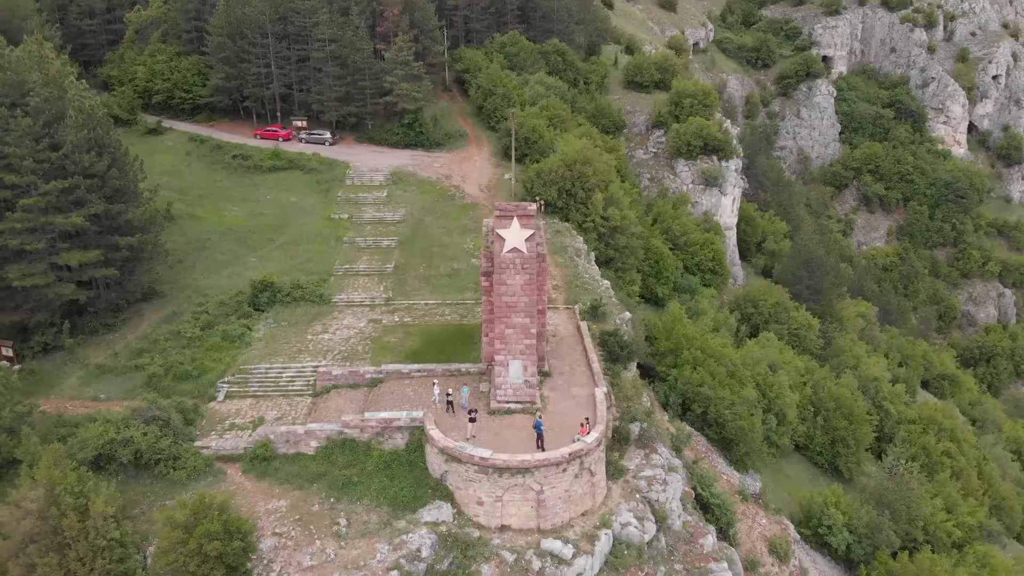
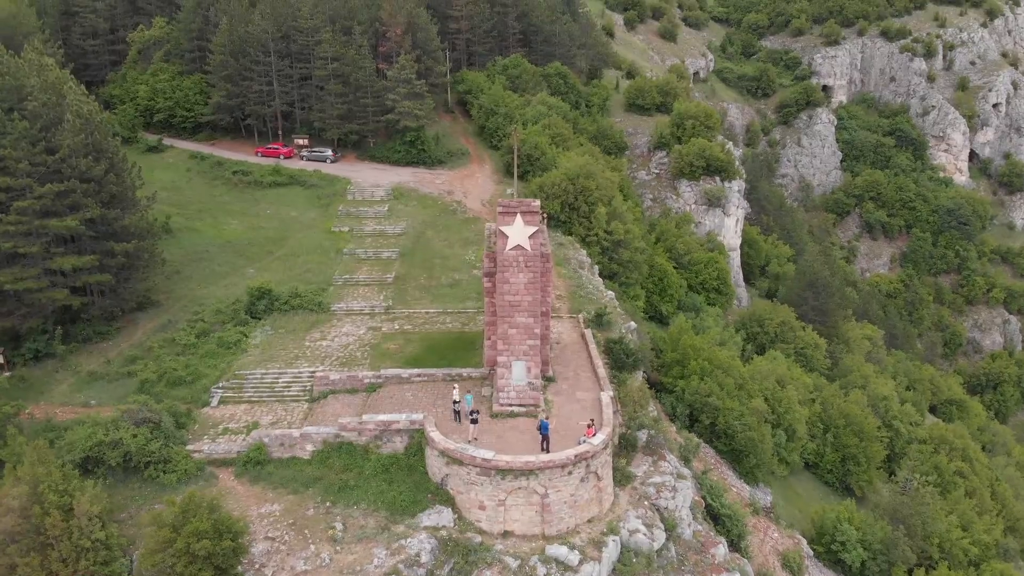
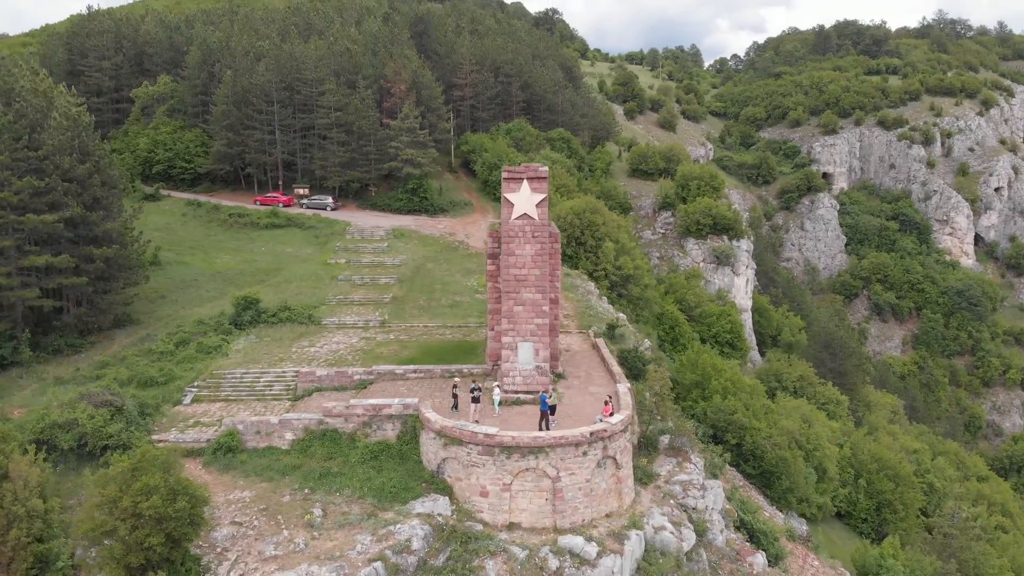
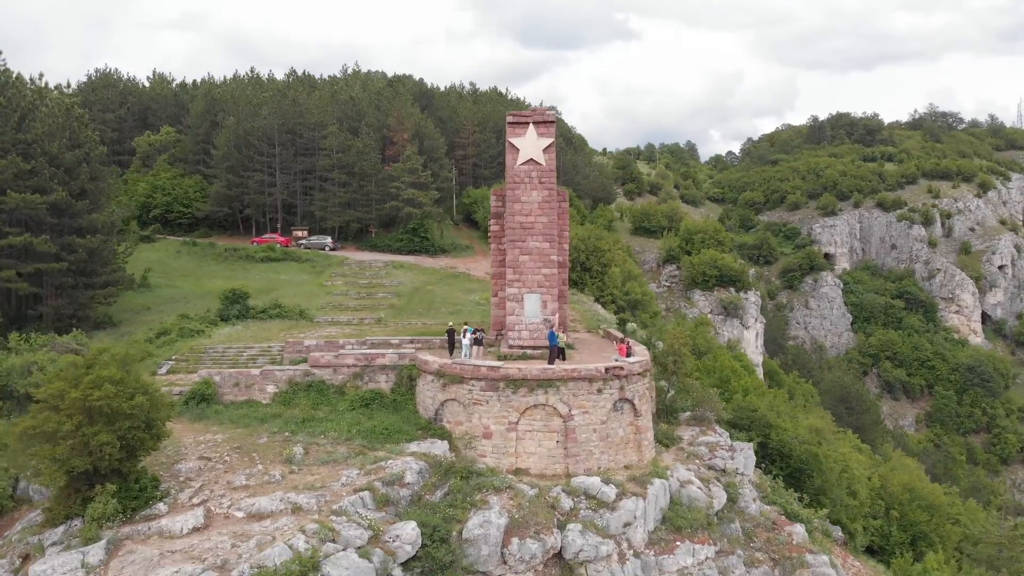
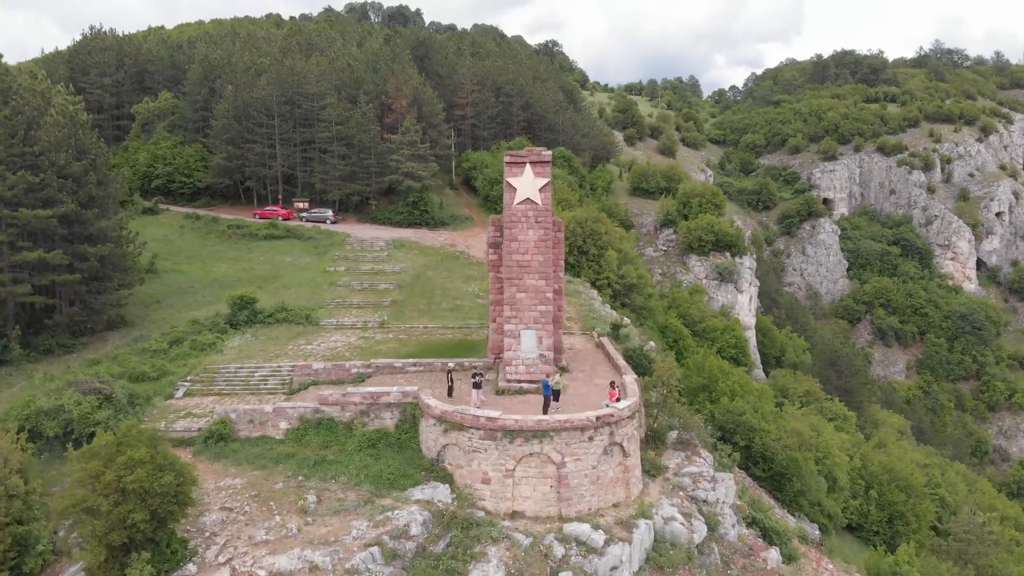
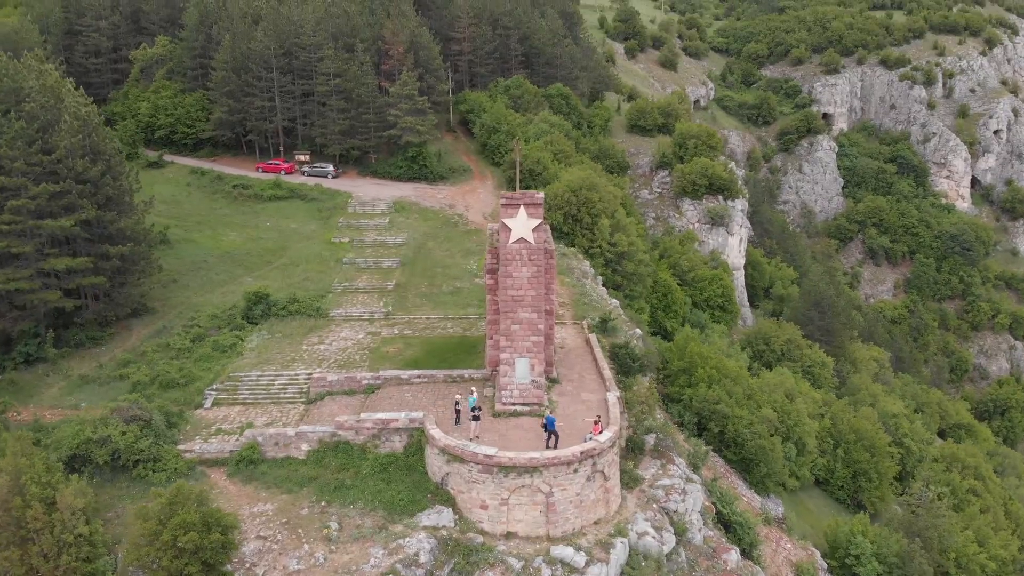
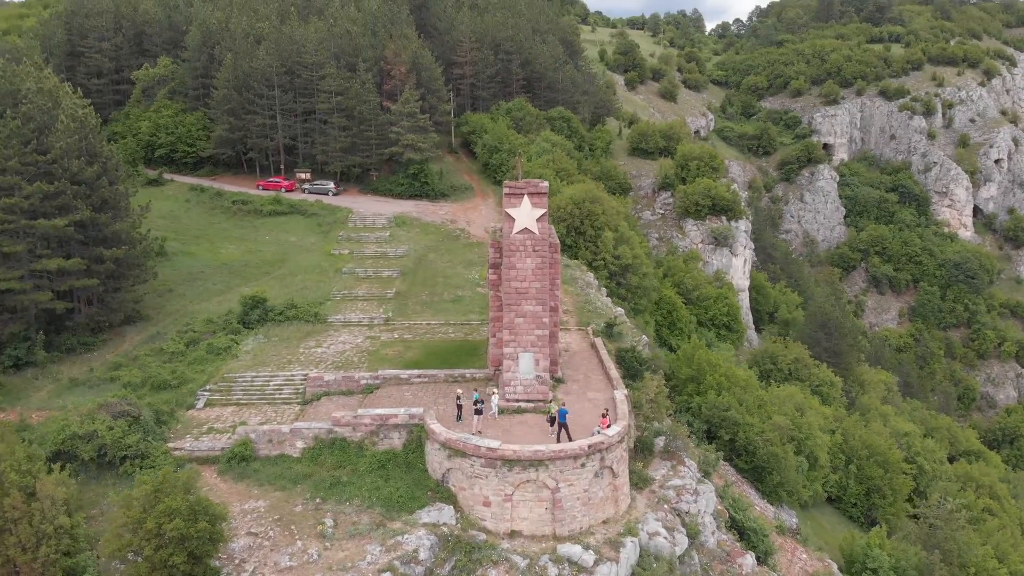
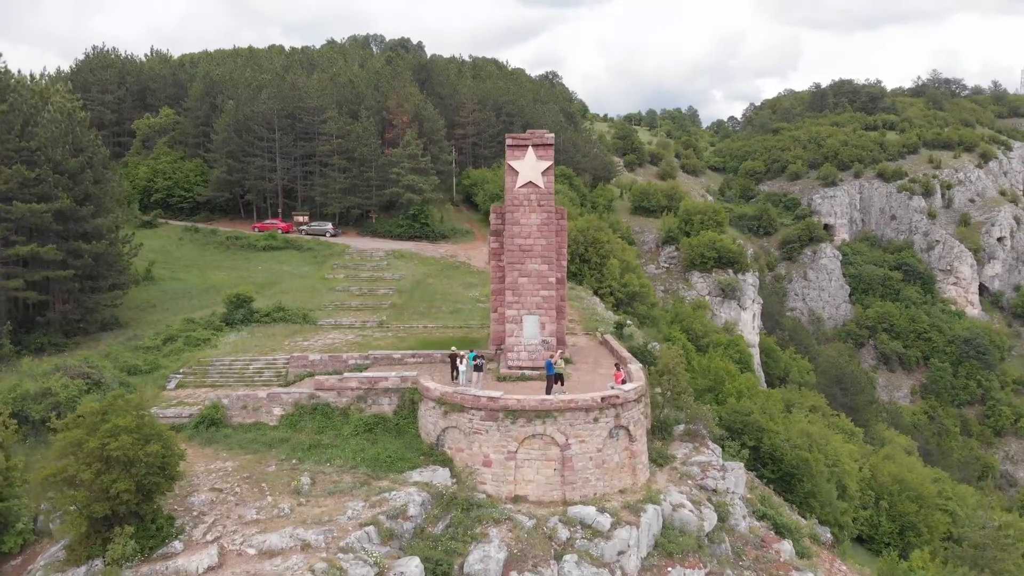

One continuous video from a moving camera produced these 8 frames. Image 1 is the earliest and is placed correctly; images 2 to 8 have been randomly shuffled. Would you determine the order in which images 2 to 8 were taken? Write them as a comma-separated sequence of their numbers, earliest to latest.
2, 6, 7, 3, 5, 8, 4
